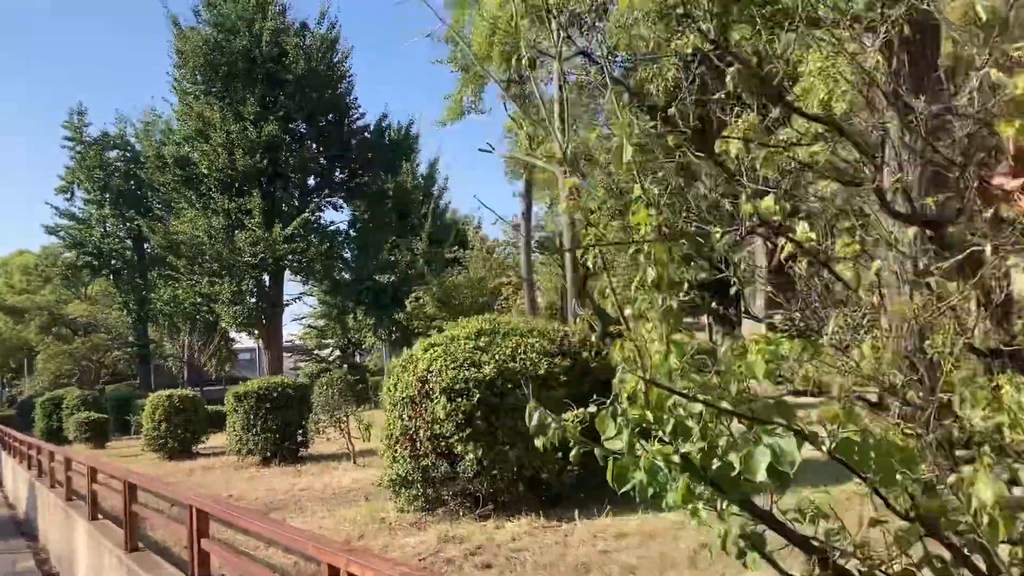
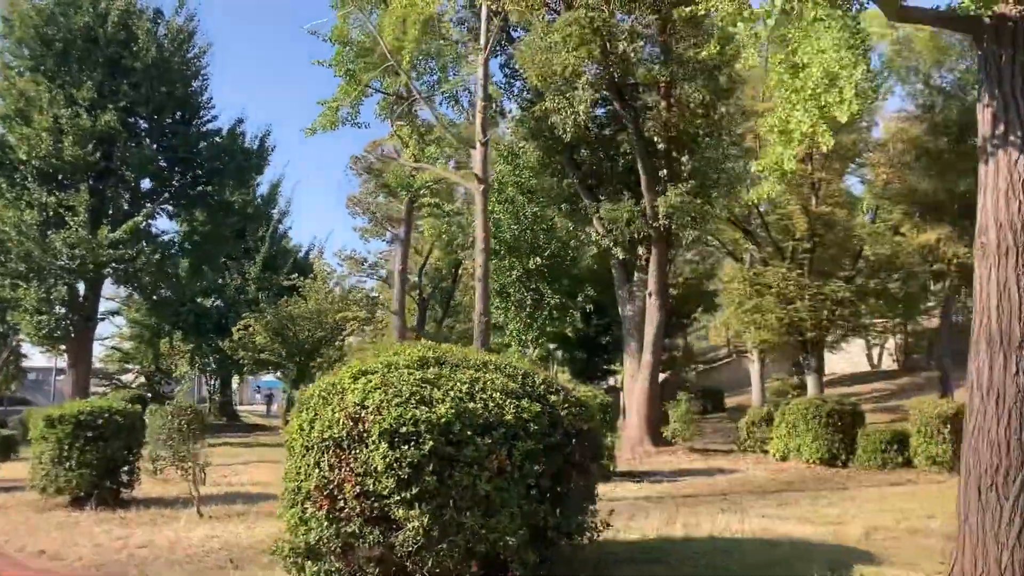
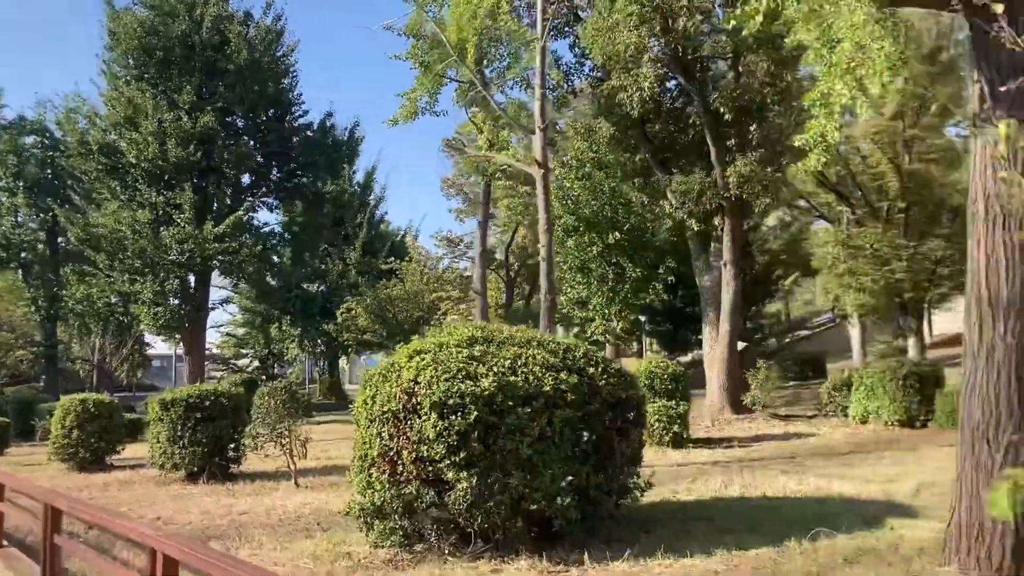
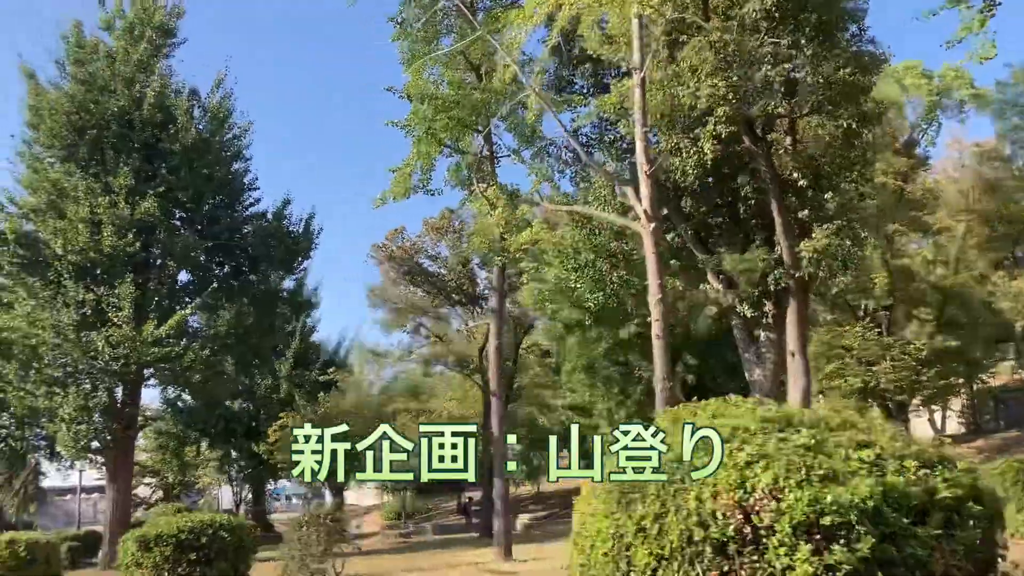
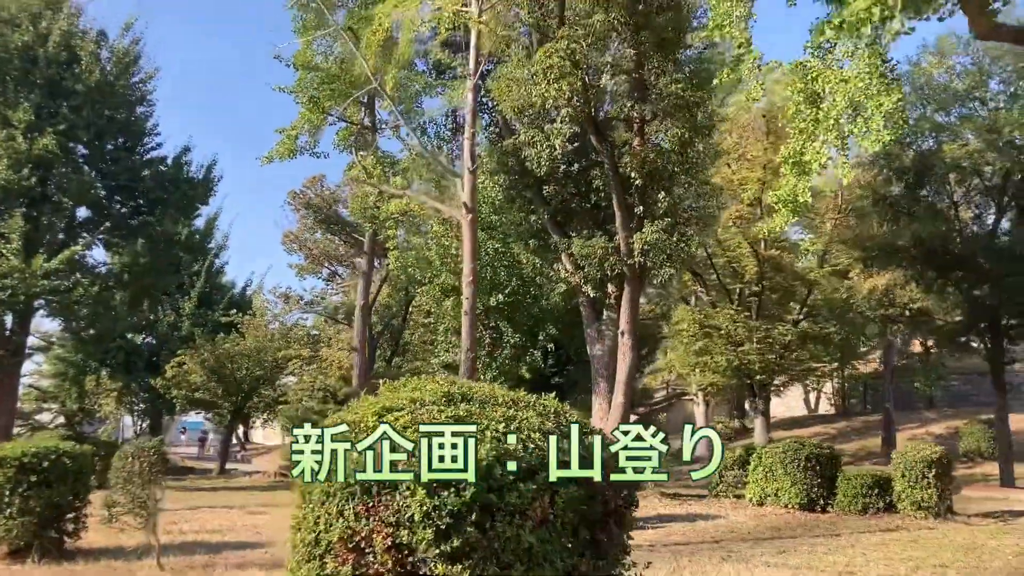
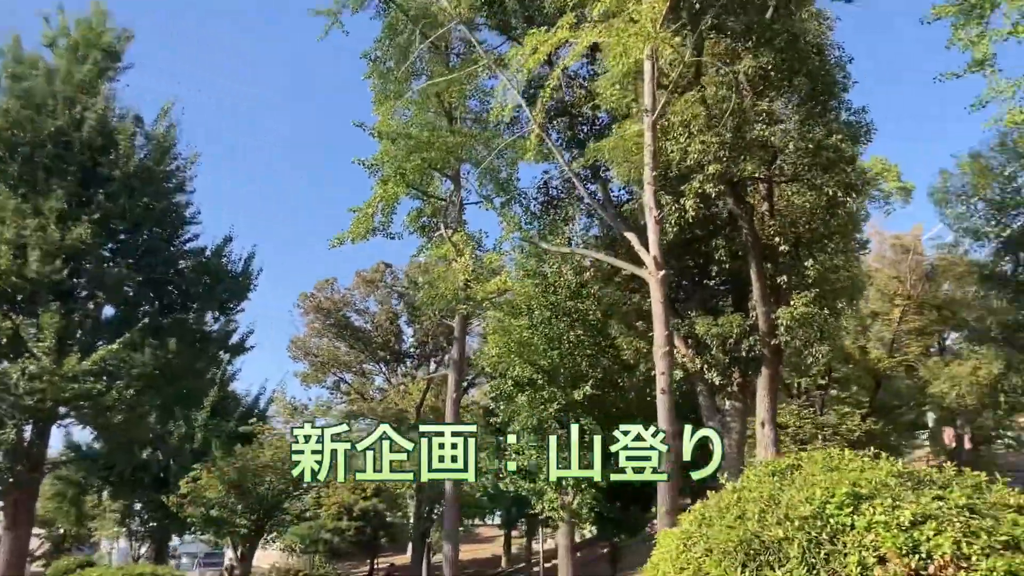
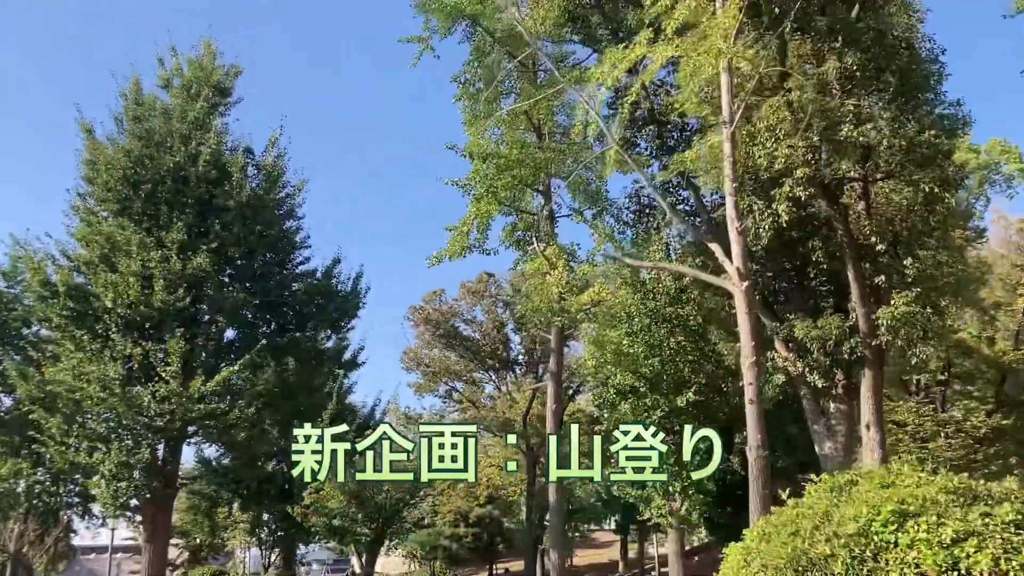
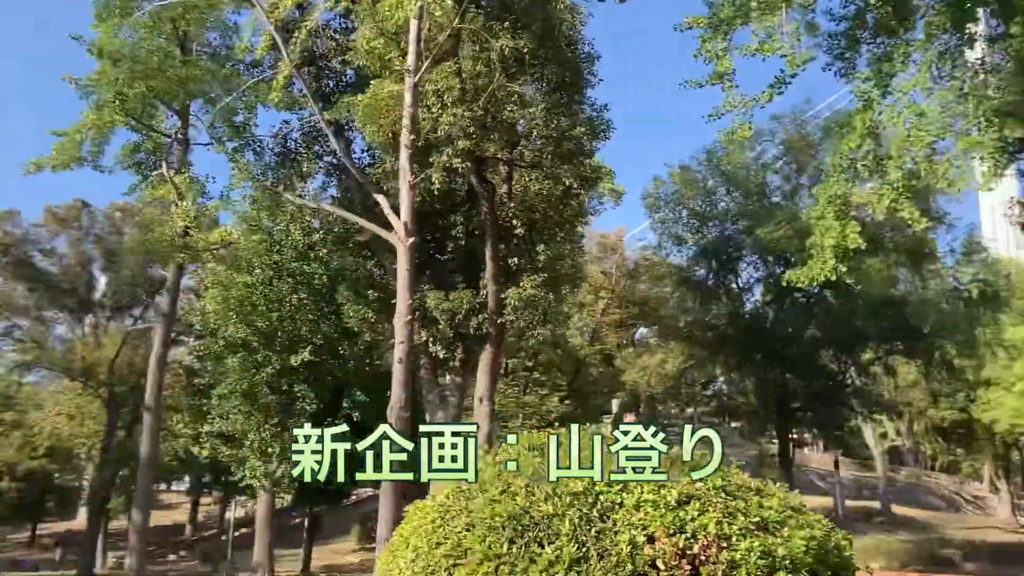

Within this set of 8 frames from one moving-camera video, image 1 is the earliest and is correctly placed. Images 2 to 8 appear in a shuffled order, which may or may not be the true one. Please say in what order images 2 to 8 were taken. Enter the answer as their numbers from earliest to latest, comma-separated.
3, 2, 5, 4, 7, 6, 8
